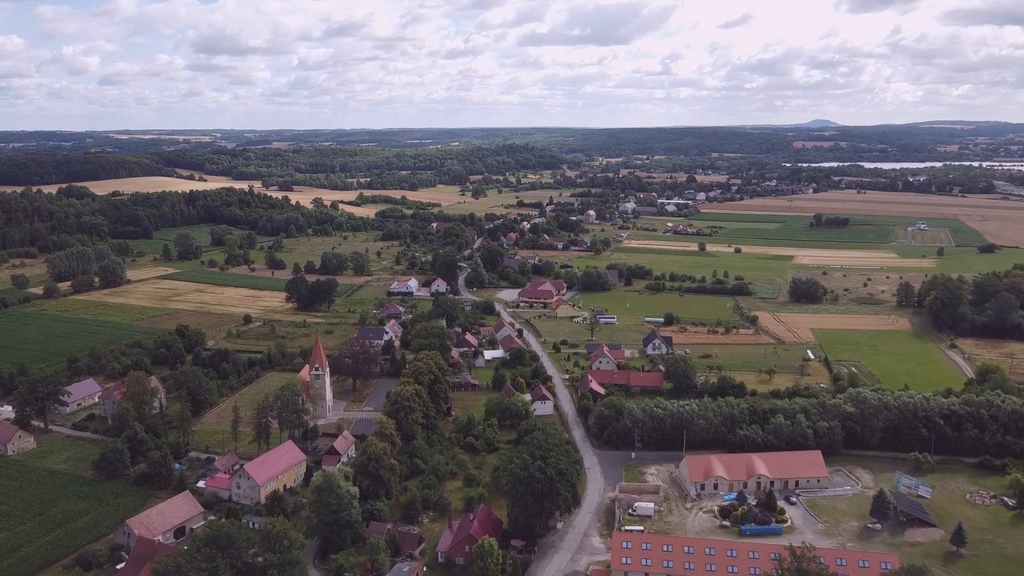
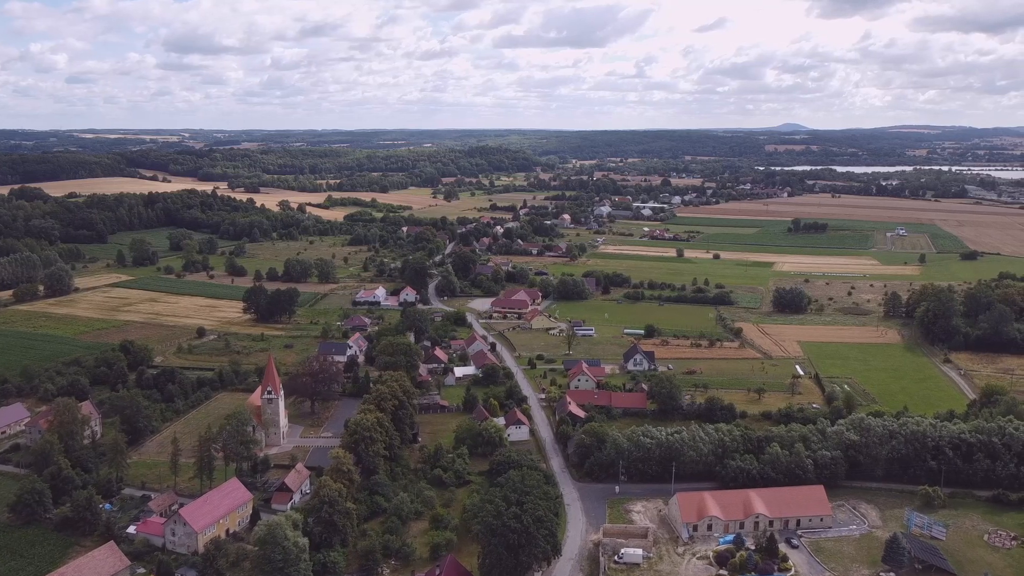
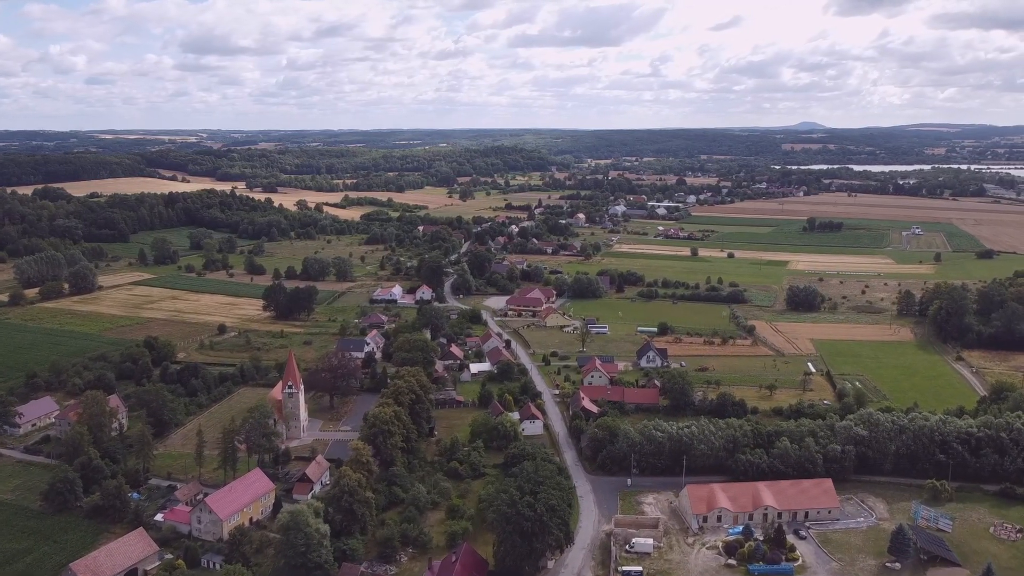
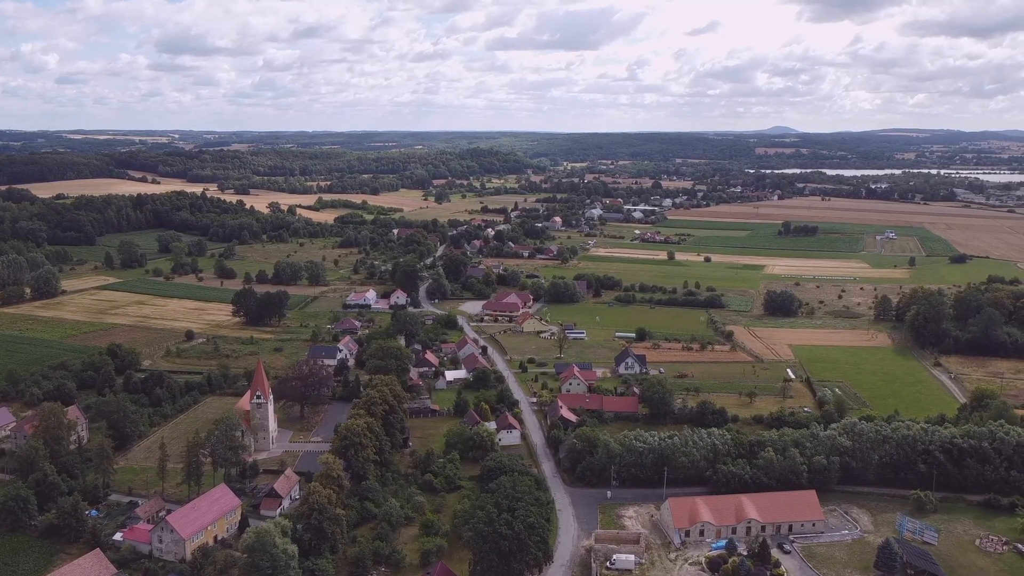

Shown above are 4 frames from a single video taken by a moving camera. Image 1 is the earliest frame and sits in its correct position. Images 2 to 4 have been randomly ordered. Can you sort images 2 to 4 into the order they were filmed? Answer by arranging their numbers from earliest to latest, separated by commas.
3, 2, 4
